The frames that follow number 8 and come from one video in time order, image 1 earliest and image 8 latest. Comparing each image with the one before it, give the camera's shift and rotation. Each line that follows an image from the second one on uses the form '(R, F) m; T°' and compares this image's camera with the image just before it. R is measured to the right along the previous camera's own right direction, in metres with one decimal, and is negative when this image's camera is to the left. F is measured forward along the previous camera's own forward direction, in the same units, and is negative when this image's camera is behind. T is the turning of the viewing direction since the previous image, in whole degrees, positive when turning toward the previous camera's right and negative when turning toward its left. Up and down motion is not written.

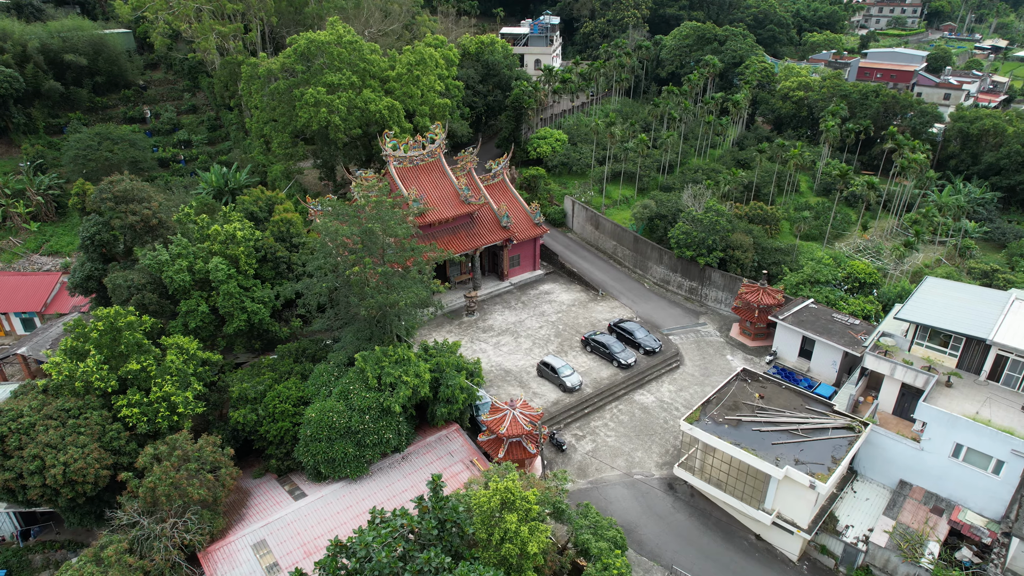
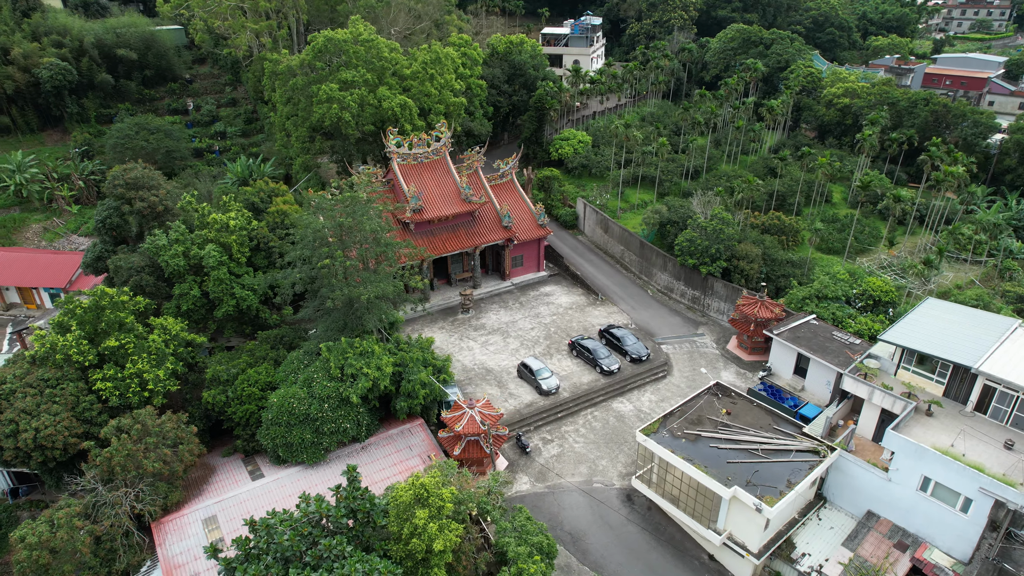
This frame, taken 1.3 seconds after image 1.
(+3.2, +0.1) m; -5°
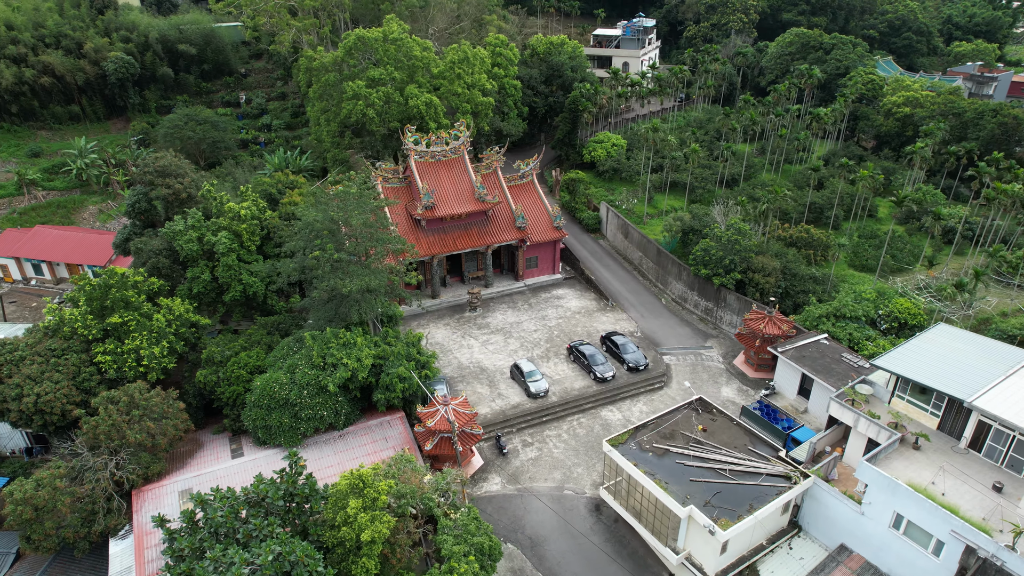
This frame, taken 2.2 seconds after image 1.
(+2.9, +0.1) m; -6°
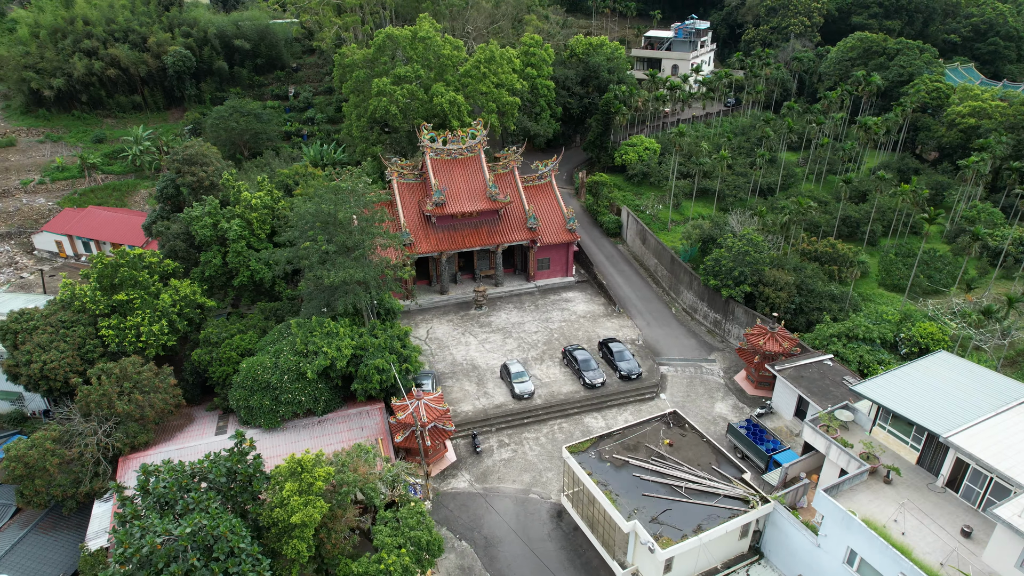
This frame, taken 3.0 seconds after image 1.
(+3.0, +0.2) m; -6°
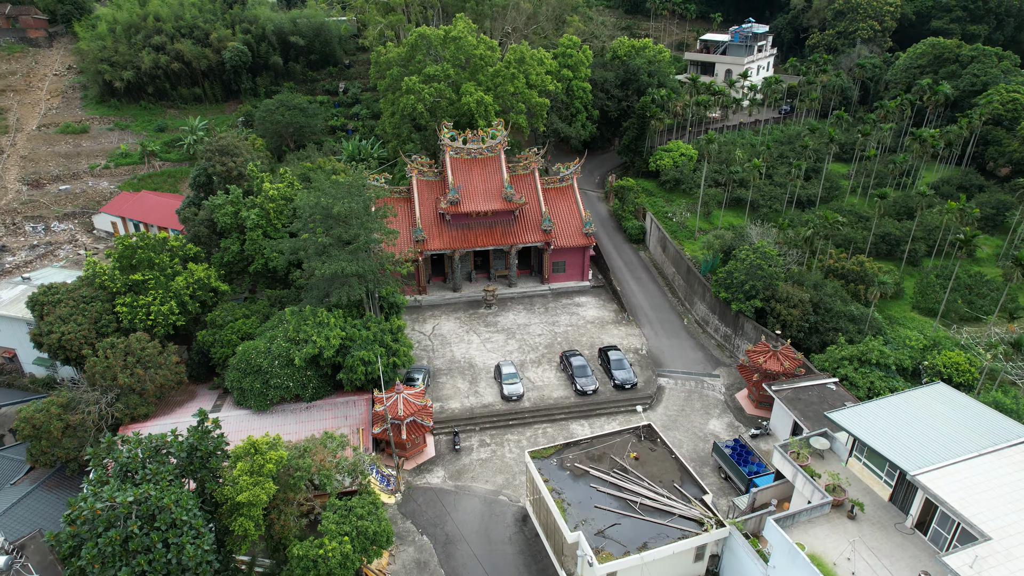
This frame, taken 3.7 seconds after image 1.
(+2.9, +0.1) m; -6°
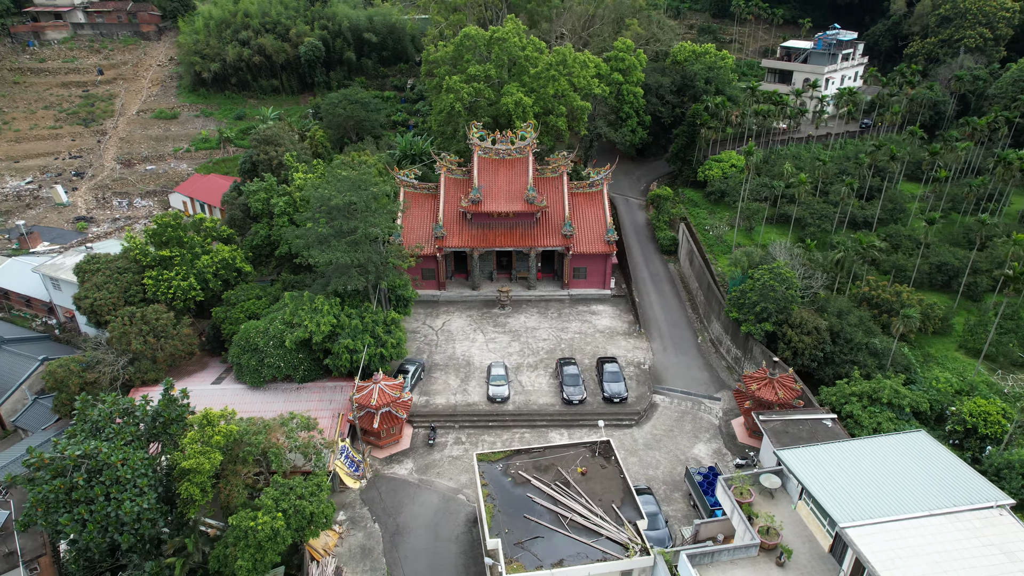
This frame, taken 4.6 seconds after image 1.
(+4.0, +0.3) m; -8°
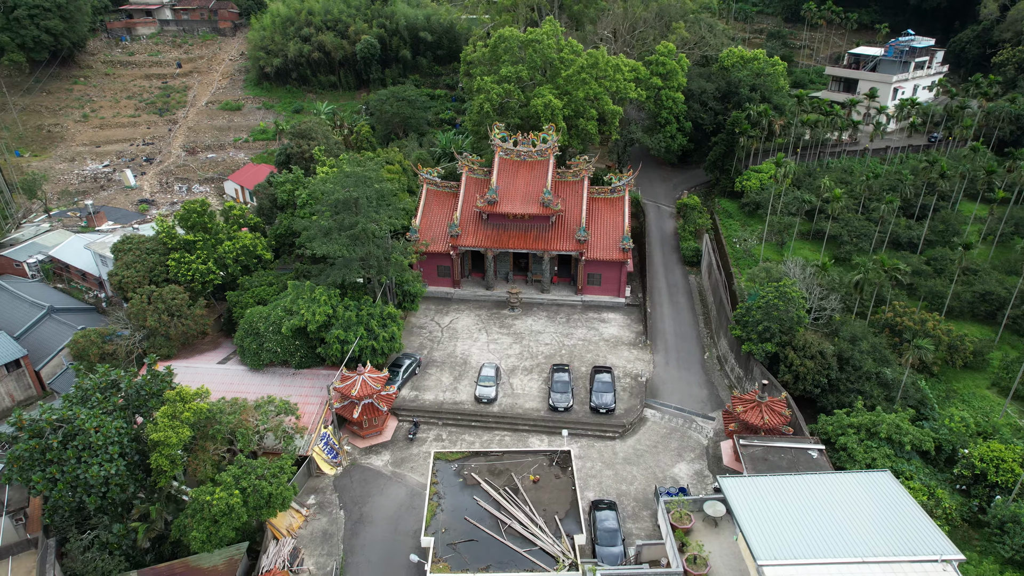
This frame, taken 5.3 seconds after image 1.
(+3.2, +0.2) m; -7°
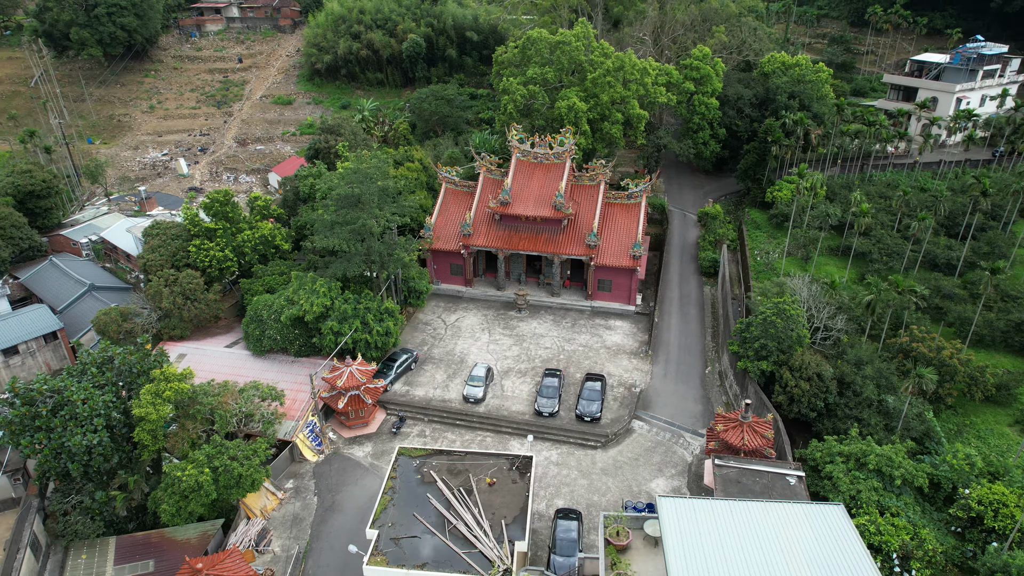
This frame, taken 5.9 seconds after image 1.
(+2.8, +0.1) m; -6°
